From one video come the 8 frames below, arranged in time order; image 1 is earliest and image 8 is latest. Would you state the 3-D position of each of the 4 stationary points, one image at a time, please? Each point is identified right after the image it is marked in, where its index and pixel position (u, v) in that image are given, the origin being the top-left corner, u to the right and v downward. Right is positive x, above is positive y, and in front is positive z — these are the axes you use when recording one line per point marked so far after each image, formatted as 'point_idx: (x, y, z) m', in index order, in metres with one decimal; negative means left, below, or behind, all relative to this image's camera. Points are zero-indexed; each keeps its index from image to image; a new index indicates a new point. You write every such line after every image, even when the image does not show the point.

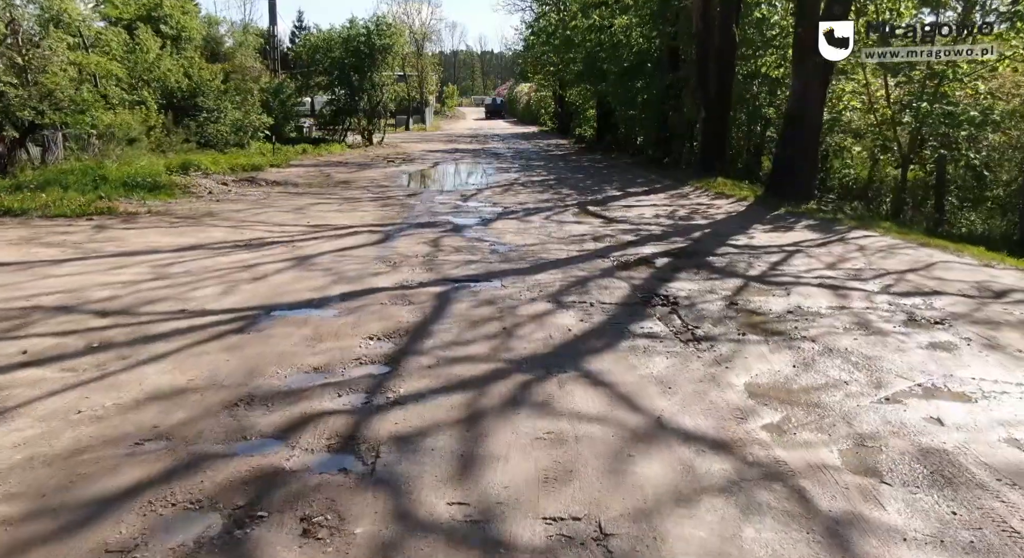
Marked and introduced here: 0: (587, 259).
0: (+0.8, +0.2, +8.1) m
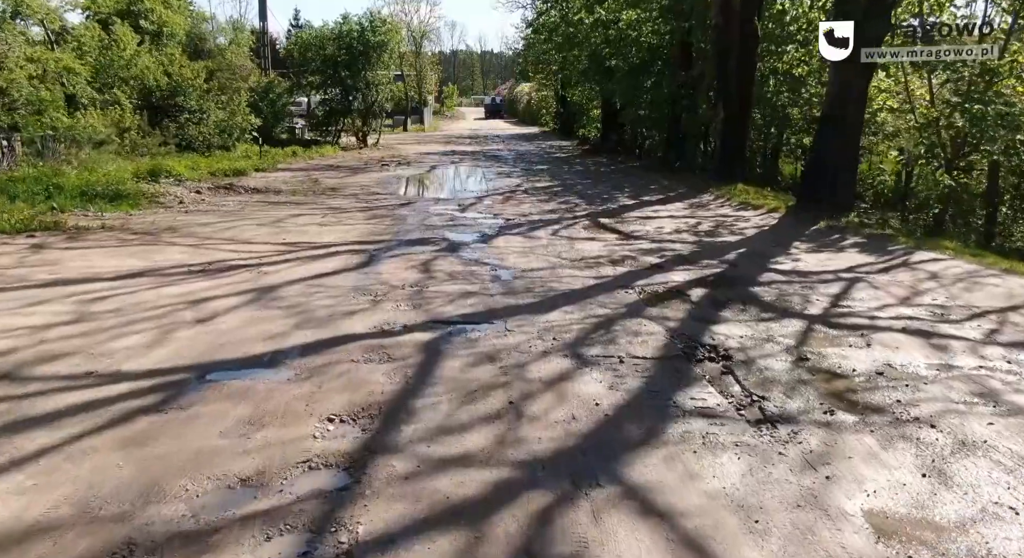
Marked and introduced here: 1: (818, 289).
0: (+0.8, -0.1, +6.8) m
1: (+2.5, -0.1, +6.7) m
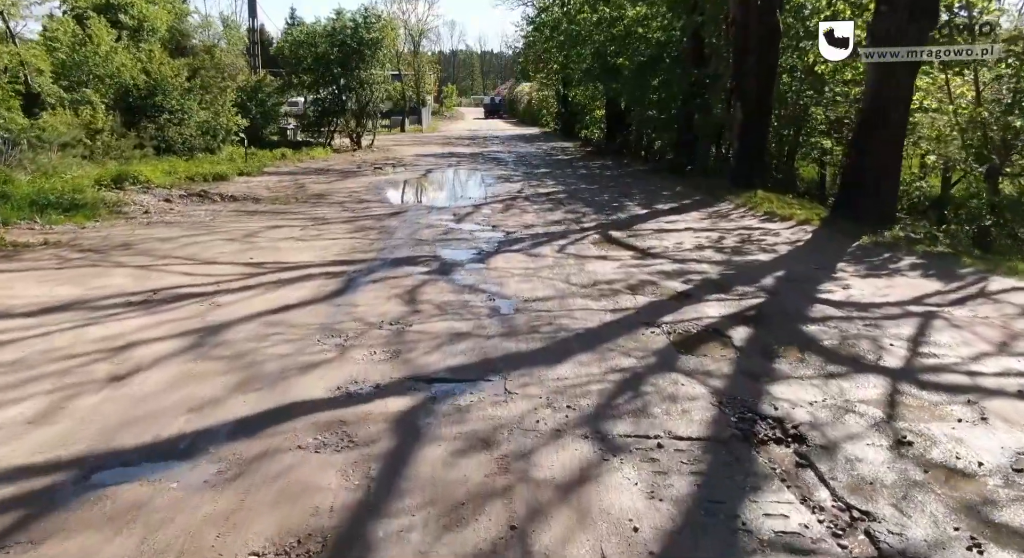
0: (+0.8, -0.4, +5.5) m
1: (+2.5, -0.3, +5.4) m
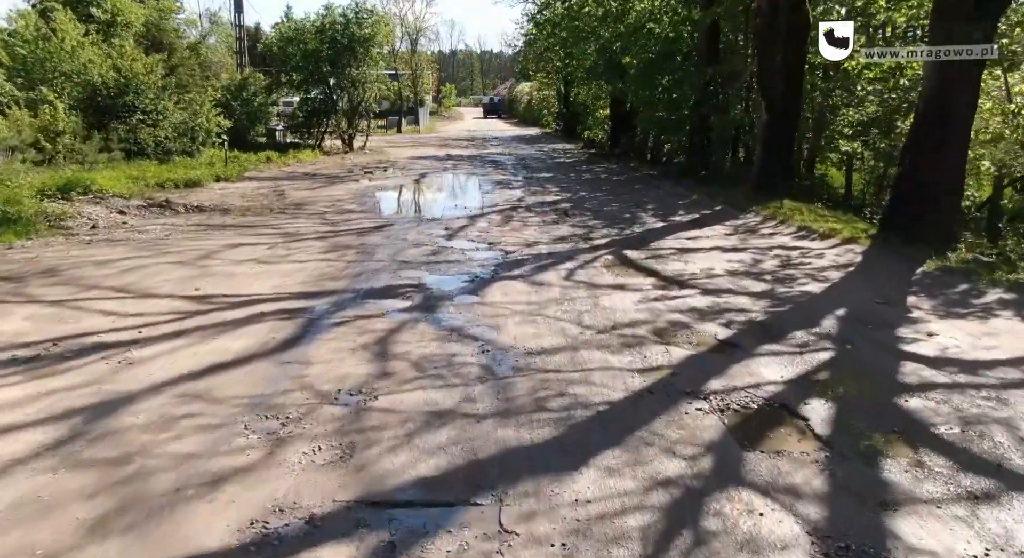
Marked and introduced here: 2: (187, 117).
0: (+0.8, -0.7, +4.1) m
1: (+2.5, -0.6, +4.0) m
2: (-7.9, +3.9, +19.7) m
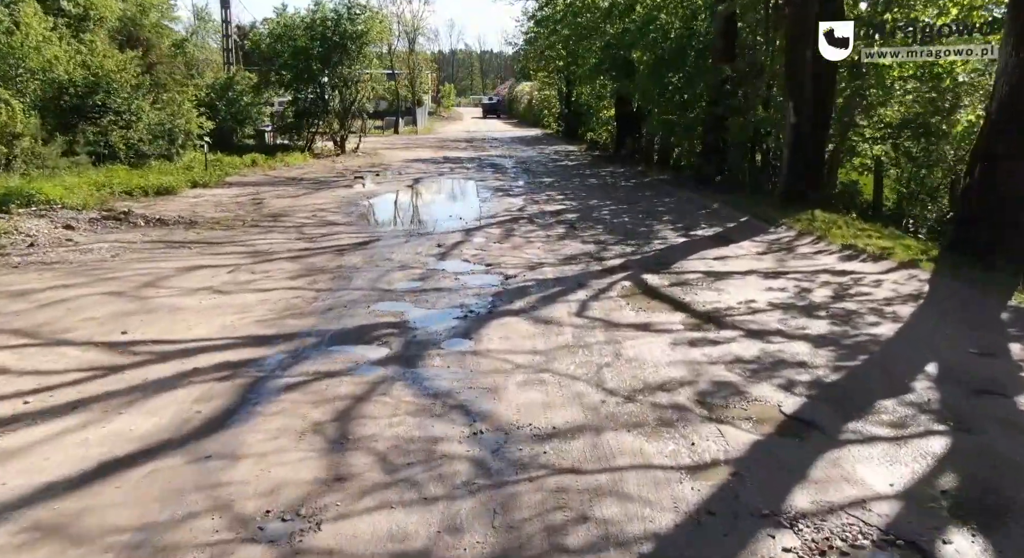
0: (+0.8, -0.9, +2.8) m
1: (+2.5, -0.9, +2.7) m
2: (-7.9, +3.6, +18.3) m
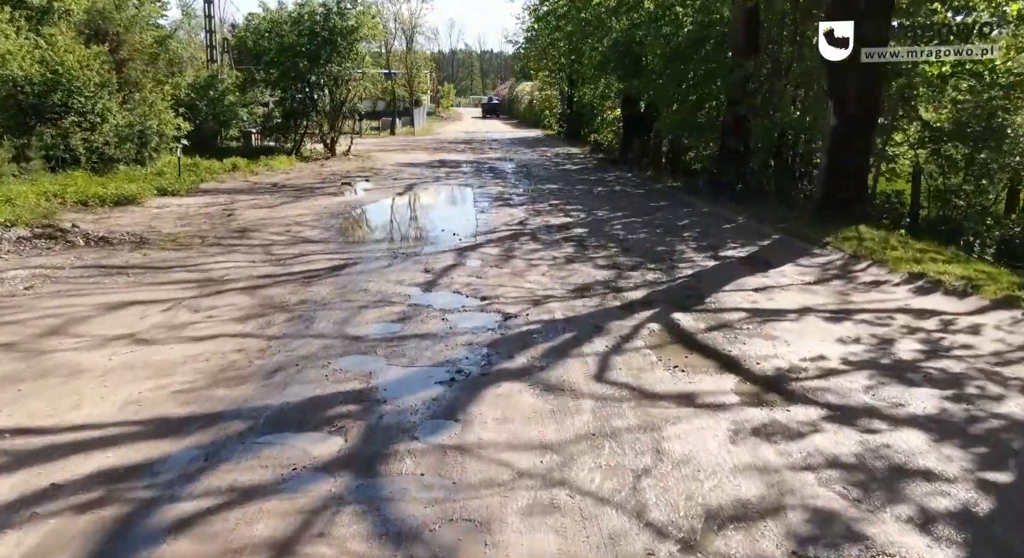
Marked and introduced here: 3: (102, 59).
0: (+0.8, -1.3, +1.3) m
1: (+2.5, -1.2, +1.2) m
2: (-7.9, +3.3, +16.9) m
3: (-8.5, +4.5, +16.7) m
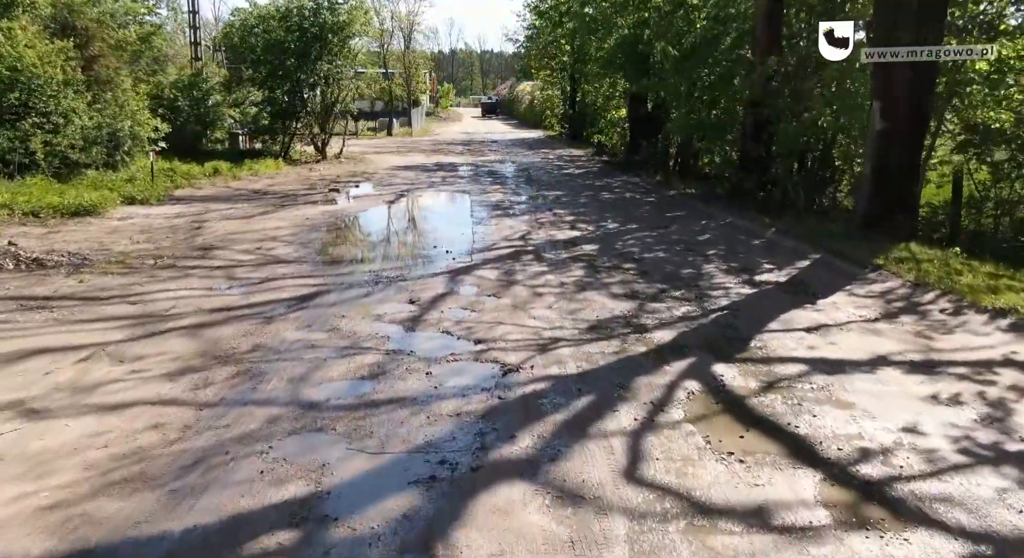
0: (+0.8, -1.5, 0.0) m
1: (+2.5, -1.5, -0.1) m
2: (-7.8, +3.0, +15.6) m
3: (-8.5, +4.3, +15.4) m
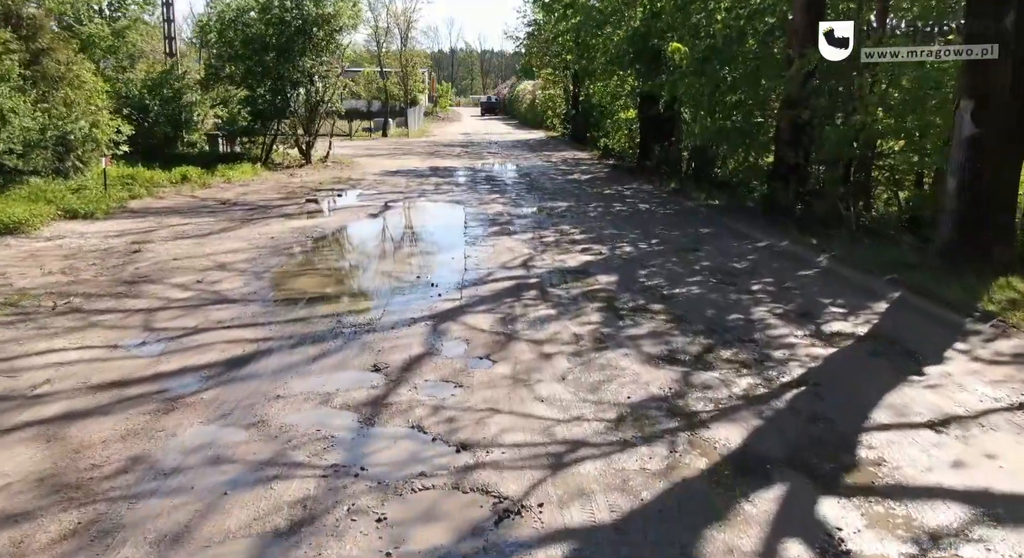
0: (+0.8, -1.9, -1.8) m
1: (+2.5, -1.9, -1.9) m
2: (-7.8, +2.7, +13.7) m
3: (-8.5, +3.9, +13.6) m
